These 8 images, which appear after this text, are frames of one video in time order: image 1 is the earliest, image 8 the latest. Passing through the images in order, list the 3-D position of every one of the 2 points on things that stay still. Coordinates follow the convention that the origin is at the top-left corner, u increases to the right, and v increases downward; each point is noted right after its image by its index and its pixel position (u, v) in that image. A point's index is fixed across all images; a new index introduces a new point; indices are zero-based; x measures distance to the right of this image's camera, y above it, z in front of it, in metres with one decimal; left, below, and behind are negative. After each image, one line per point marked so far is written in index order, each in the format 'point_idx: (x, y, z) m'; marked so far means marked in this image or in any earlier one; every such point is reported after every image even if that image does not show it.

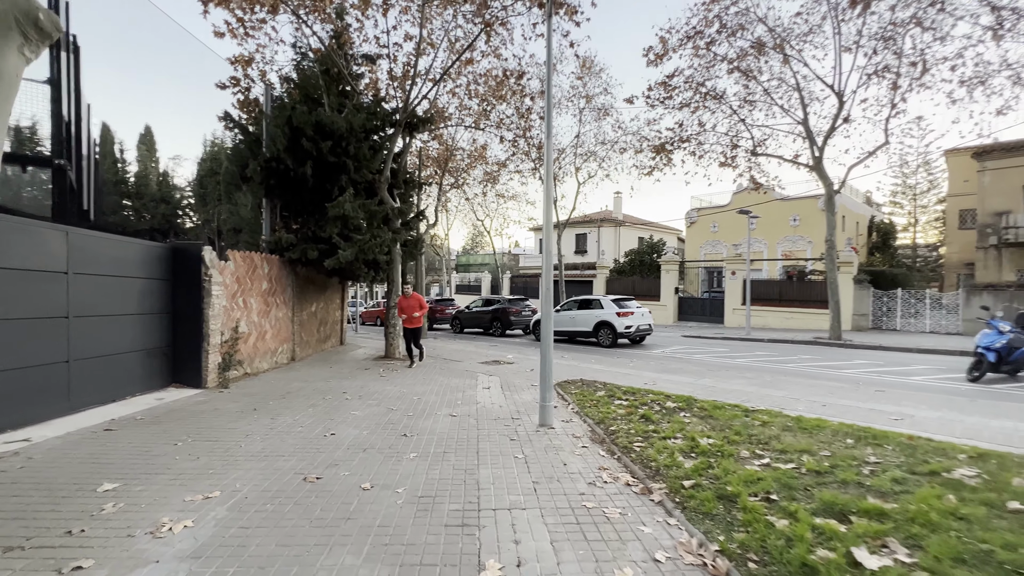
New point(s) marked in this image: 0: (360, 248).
0: (-4.0, +1.0, +11.7) m
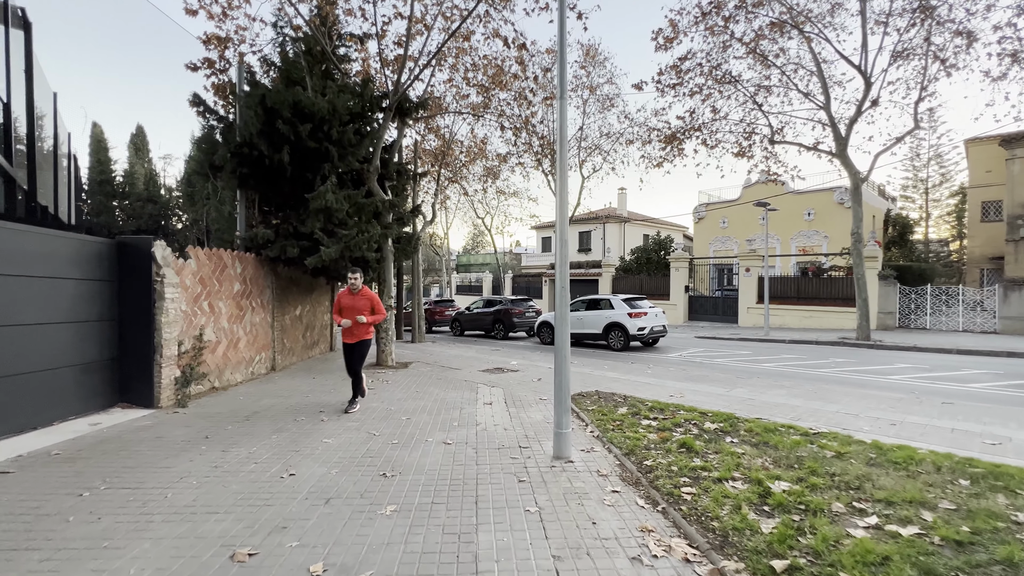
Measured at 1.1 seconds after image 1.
0: (-3.9, +1.0, +10.5) m
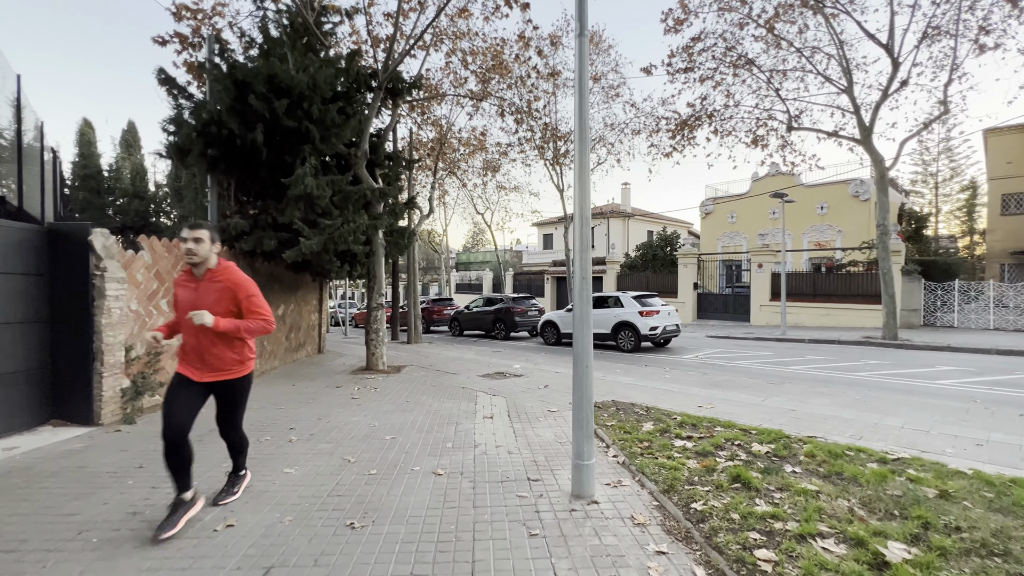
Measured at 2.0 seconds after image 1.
0: (-3.8, +1.1, +9.4) m
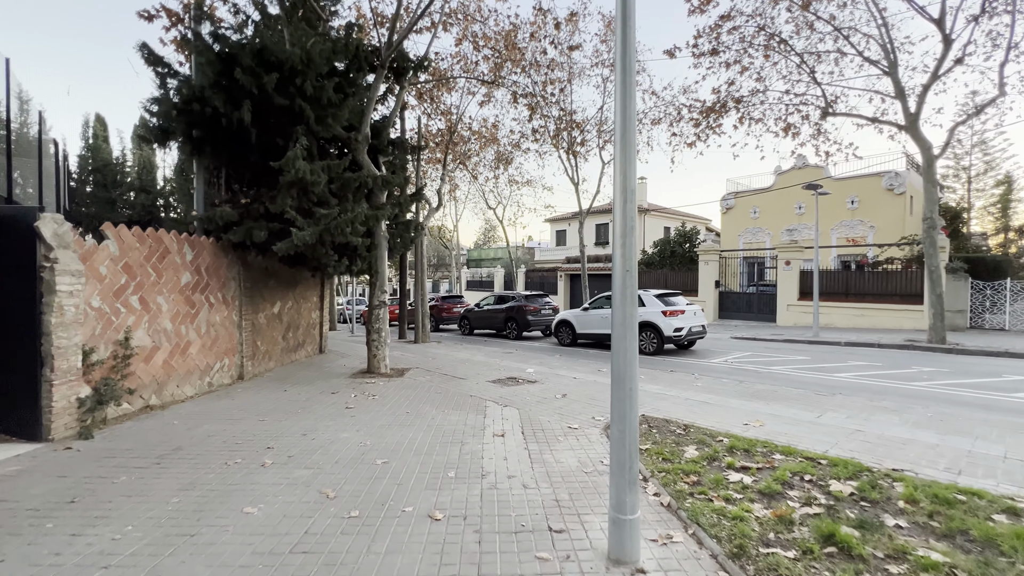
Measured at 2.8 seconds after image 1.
0: (-3.6, +1.2, +8.5) m
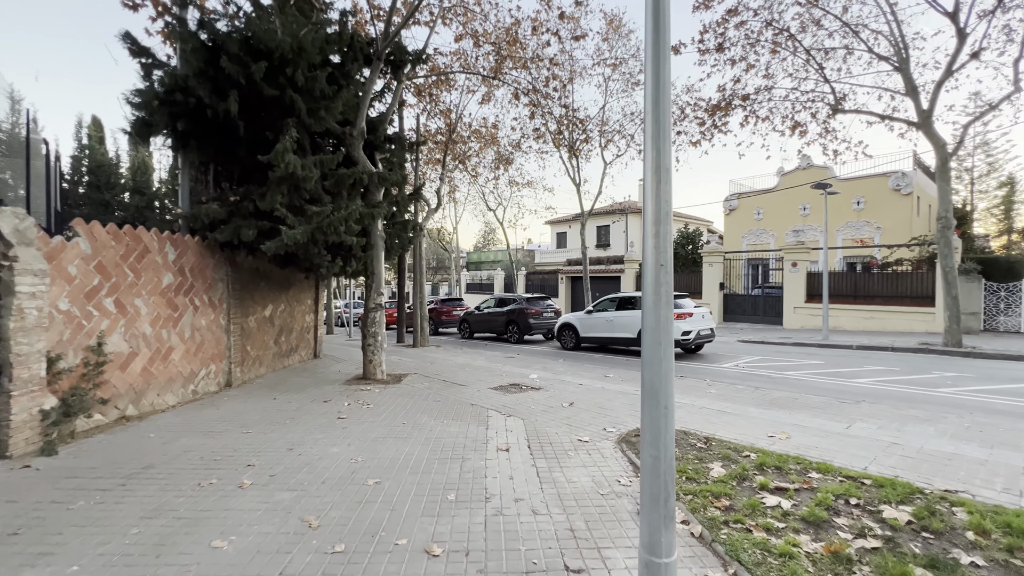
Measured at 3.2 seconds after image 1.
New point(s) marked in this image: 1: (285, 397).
0: (-3.5, +1.1, +8.1) m
1: (-4.1, -2.0, +8.1) m
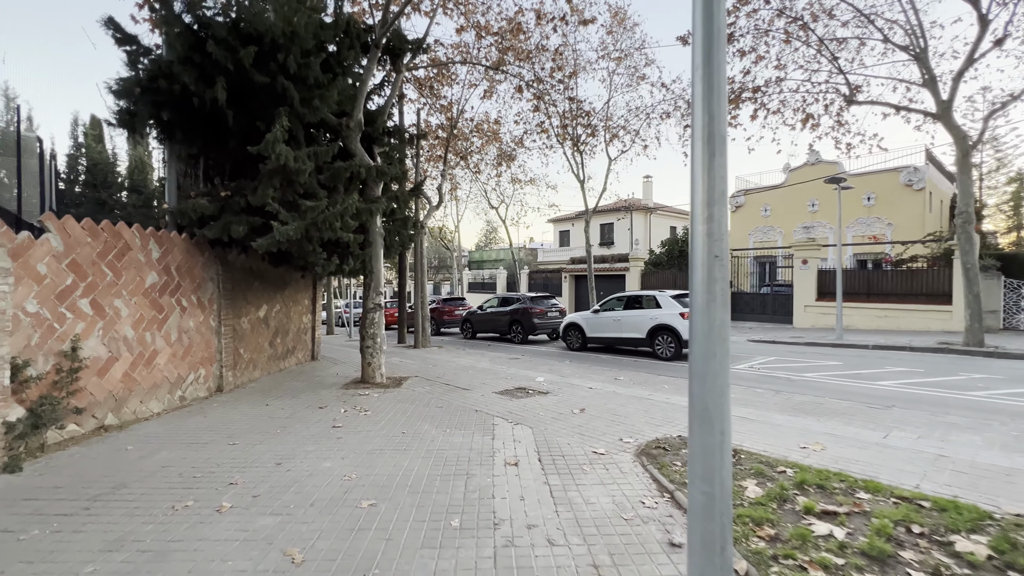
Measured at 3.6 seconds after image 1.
0: (-3.4, +1.2, +7.6) m
1: (-4.0, -2.0, +7.6) m
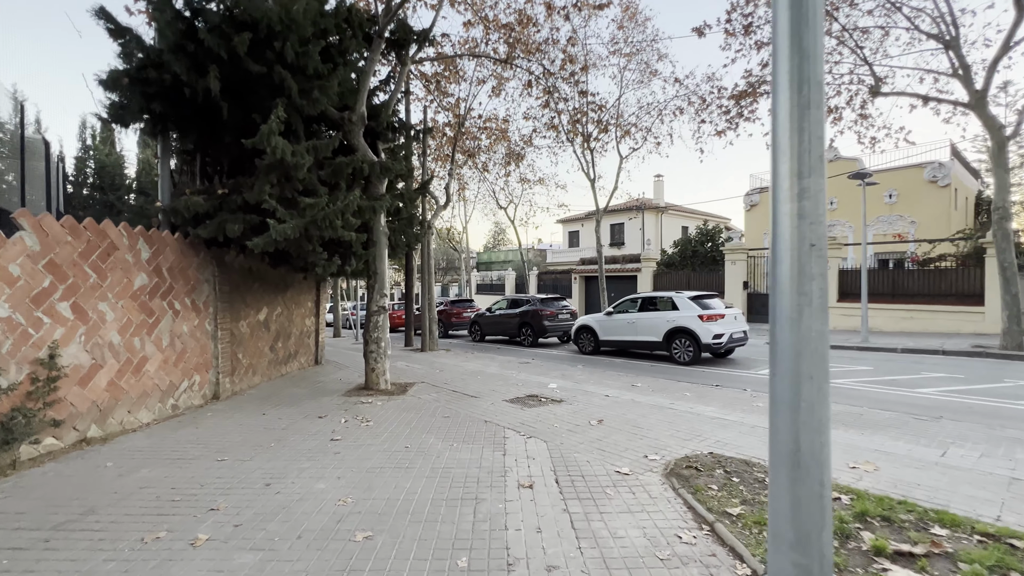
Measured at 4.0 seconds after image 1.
0: (-3.2, +1.1, +7.2) m
1: (-3.8, -2.0, +7.2) m
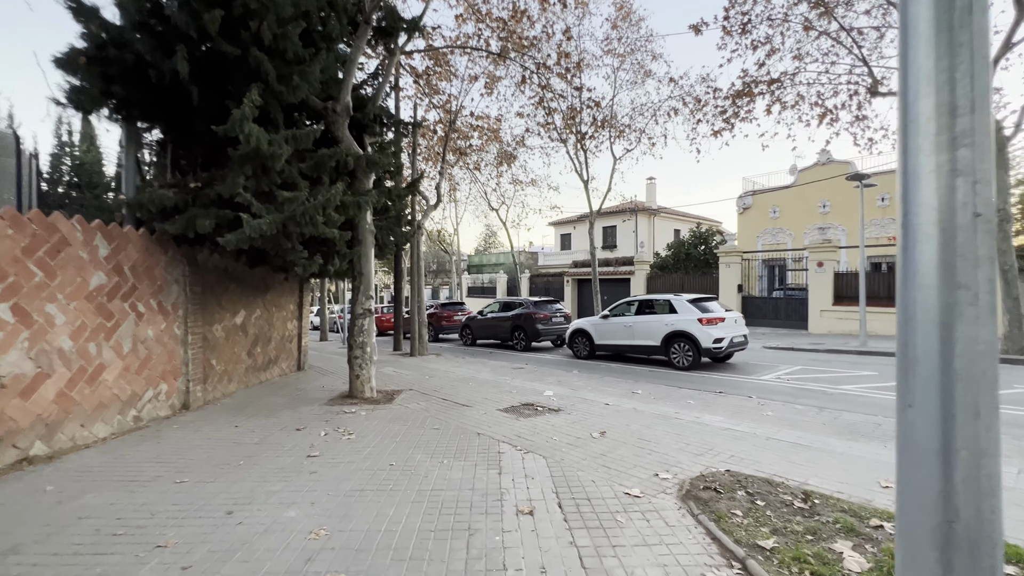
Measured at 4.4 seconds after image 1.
0: (-3.3, +1.1, +6.7) m
1: (-3.9, -2.0, +6.6) m
